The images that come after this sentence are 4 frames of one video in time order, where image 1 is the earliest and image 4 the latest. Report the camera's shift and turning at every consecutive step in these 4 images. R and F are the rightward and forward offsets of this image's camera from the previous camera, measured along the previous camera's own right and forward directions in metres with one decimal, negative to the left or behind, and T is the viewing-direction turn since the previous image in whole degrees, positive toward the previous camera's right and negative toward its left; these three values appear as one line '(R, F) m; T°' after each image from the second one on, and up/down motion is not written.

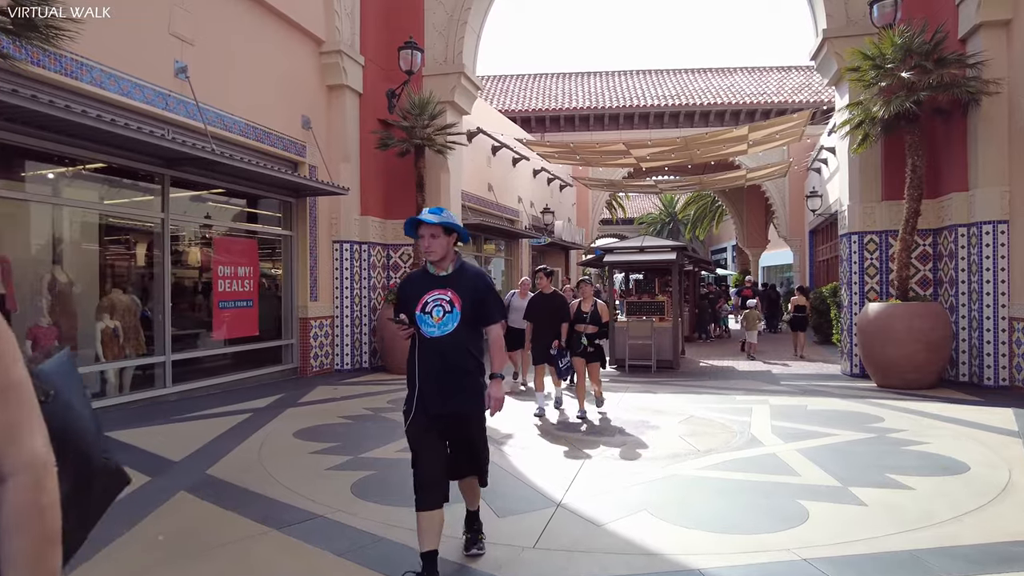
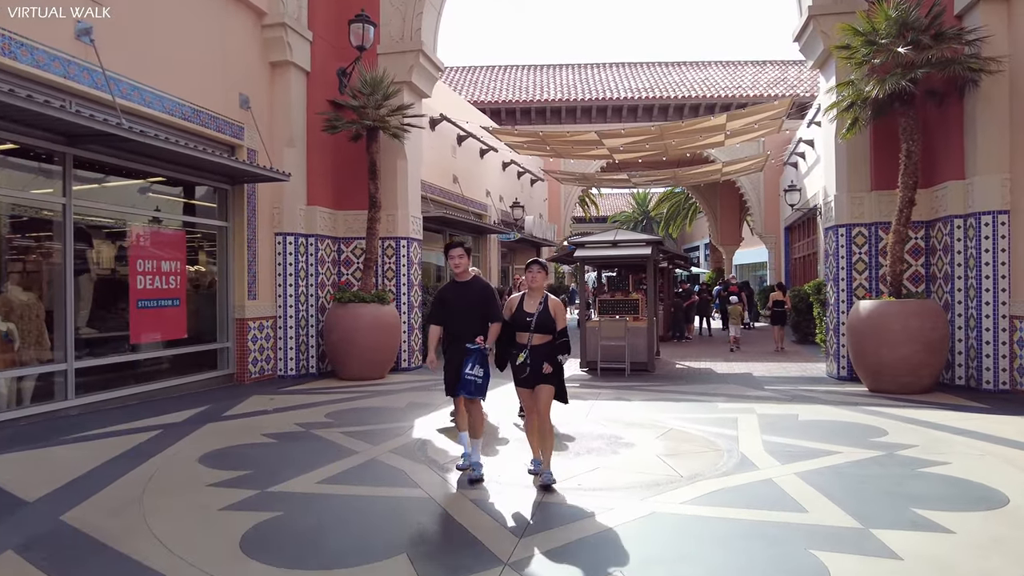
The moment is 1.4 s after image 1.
(+0.2, +1.0) m; +2°
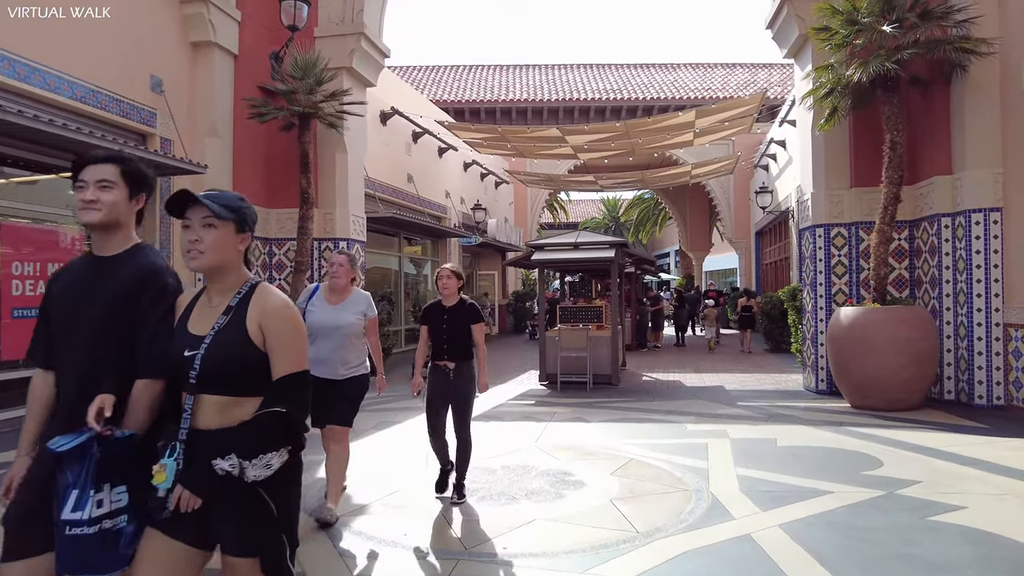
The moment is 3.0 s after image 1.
(+0.4, +1.1) m; +2°
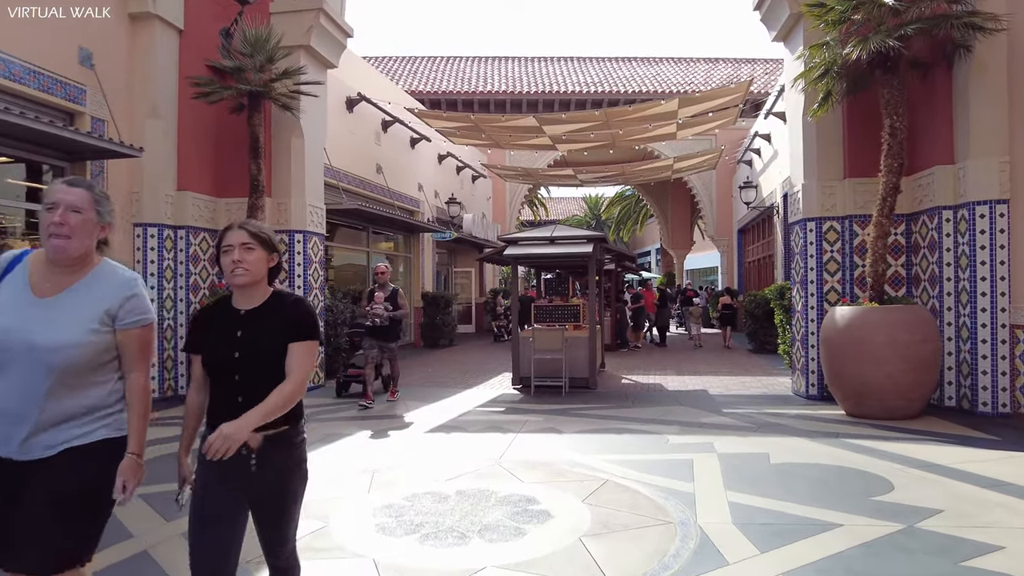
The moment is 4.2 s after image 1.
(+0.2, +0.8) m; +2°
